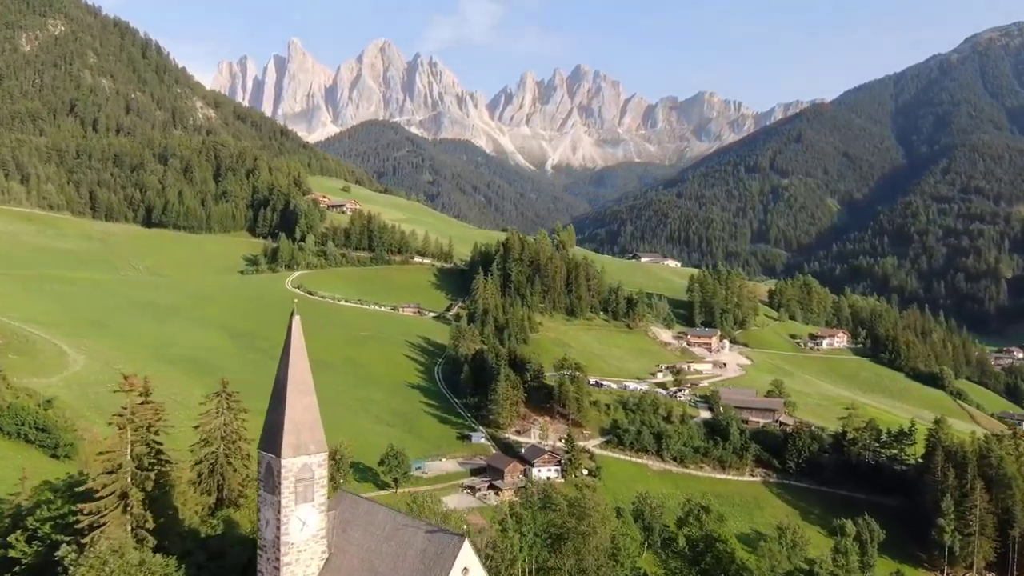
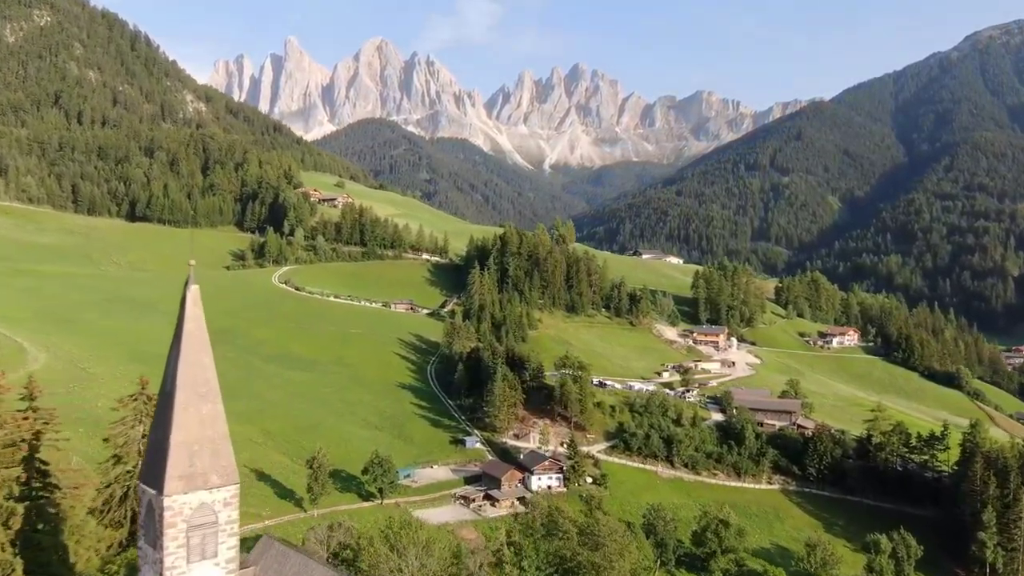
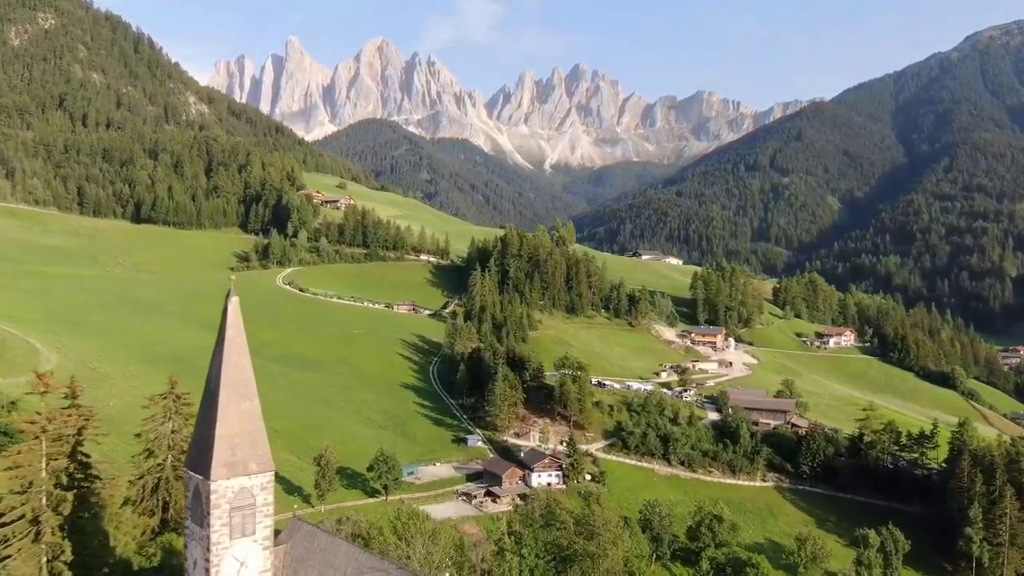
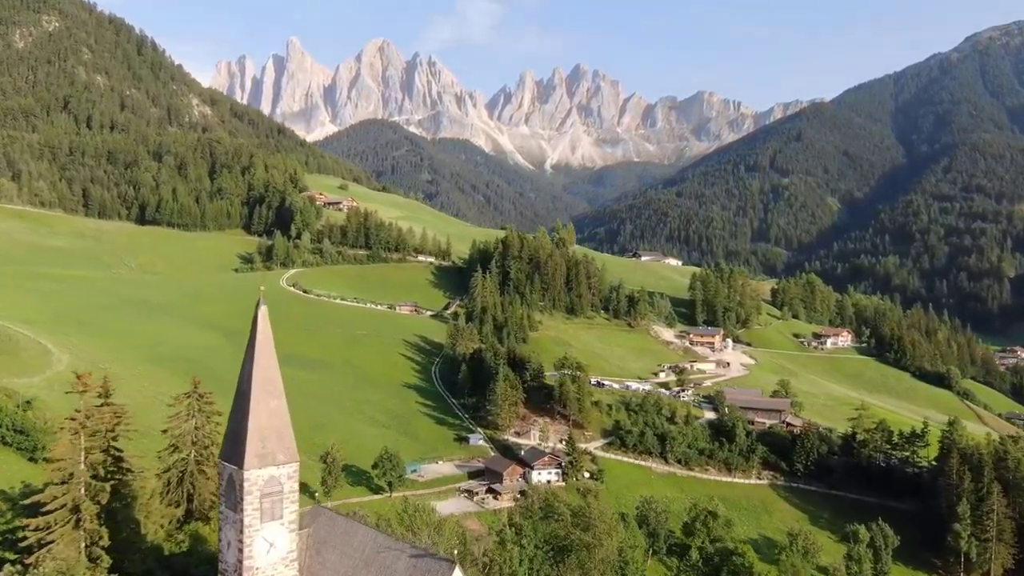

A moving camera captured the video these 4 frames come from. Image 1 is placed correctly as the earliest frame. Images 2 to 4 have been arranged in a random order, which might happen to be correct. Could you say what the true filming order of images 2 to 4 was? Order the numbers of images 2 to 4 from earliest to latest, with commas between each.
4, 3, 2
